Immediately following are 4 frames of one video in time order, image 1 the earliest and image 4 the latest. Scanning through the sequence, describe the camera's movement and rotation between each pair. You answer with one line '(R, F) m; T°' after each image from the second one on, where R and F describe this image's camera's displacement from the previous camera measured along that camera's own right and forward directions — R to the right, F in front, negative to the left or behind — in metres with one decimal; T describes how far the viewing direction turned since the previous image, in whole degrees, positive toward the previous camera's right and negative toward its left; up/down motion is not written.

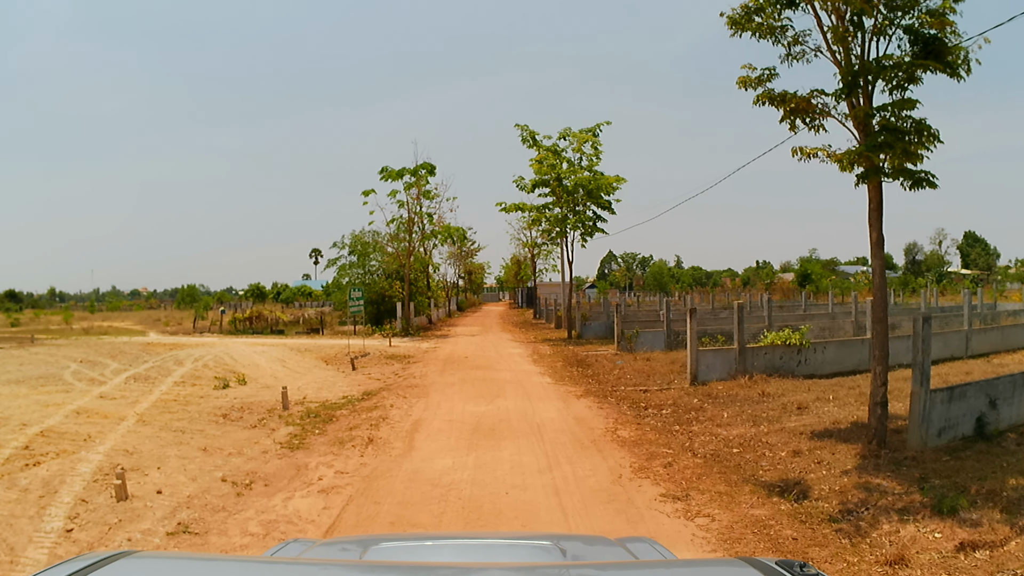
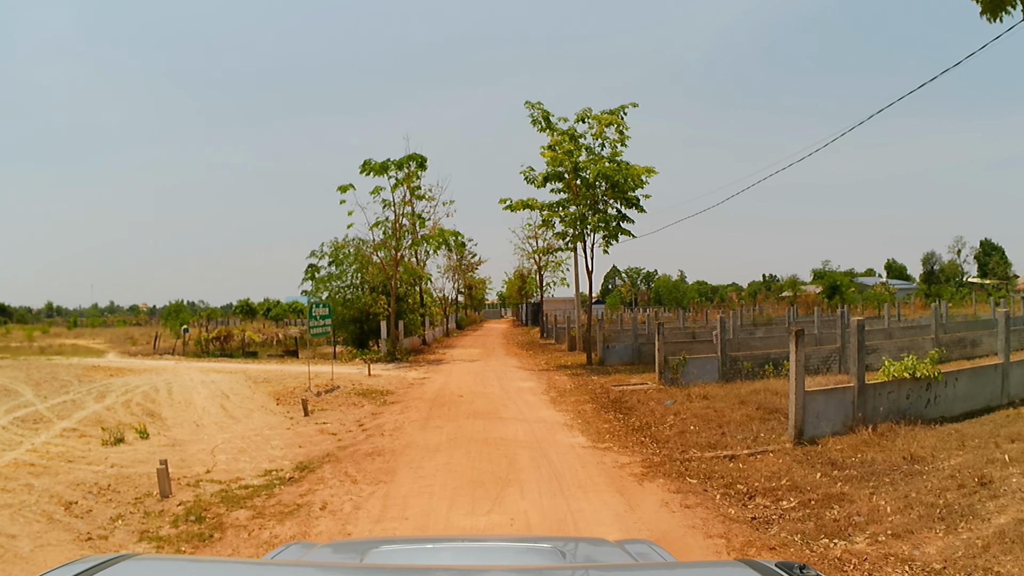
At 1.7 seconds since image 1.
(-0.2, +4.6) m; 0°
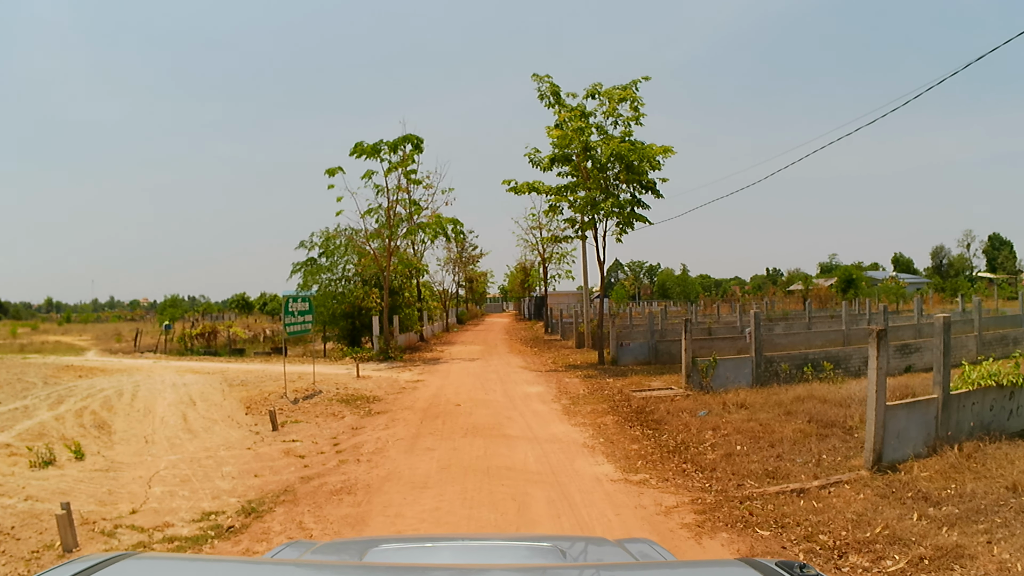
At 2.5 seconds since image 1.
(-0.1, +1.9) m; 0°
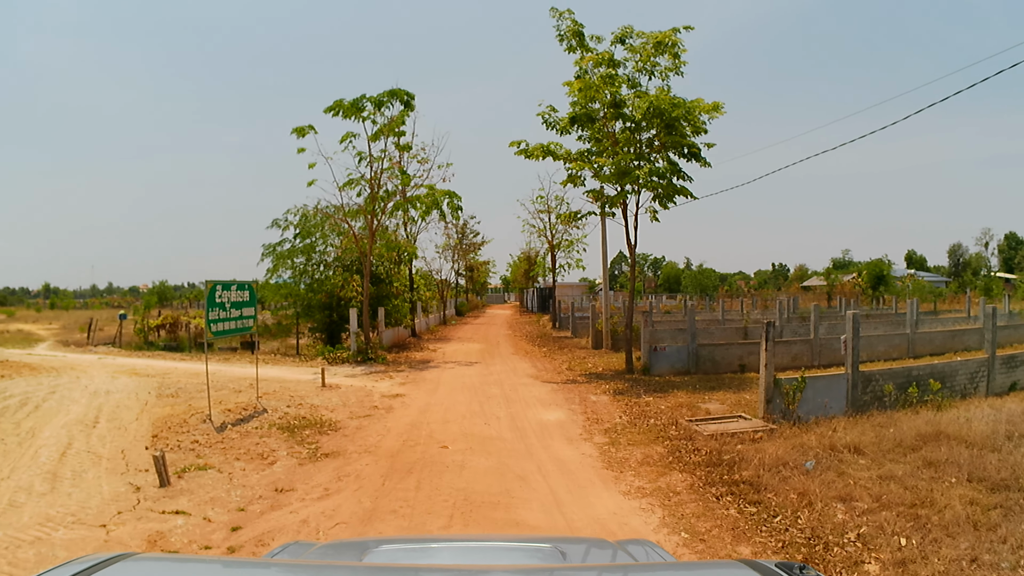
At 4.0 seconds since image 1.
(-0.2, +3.5) m; 0°
